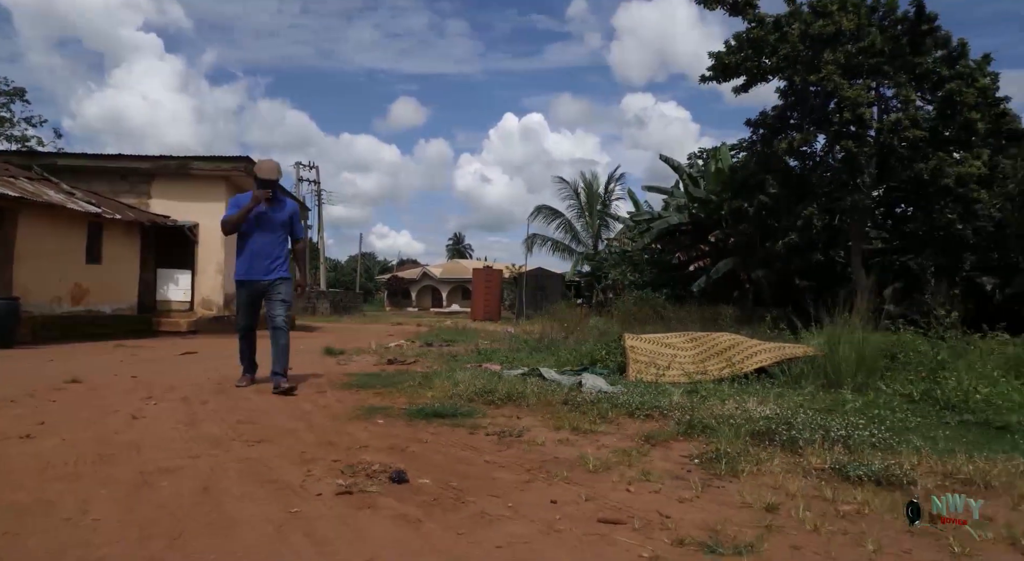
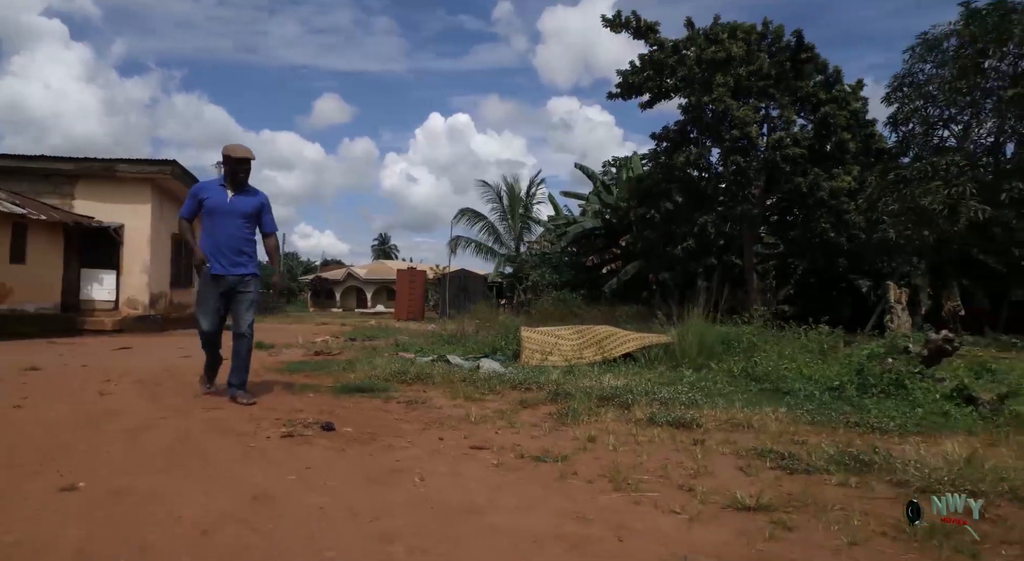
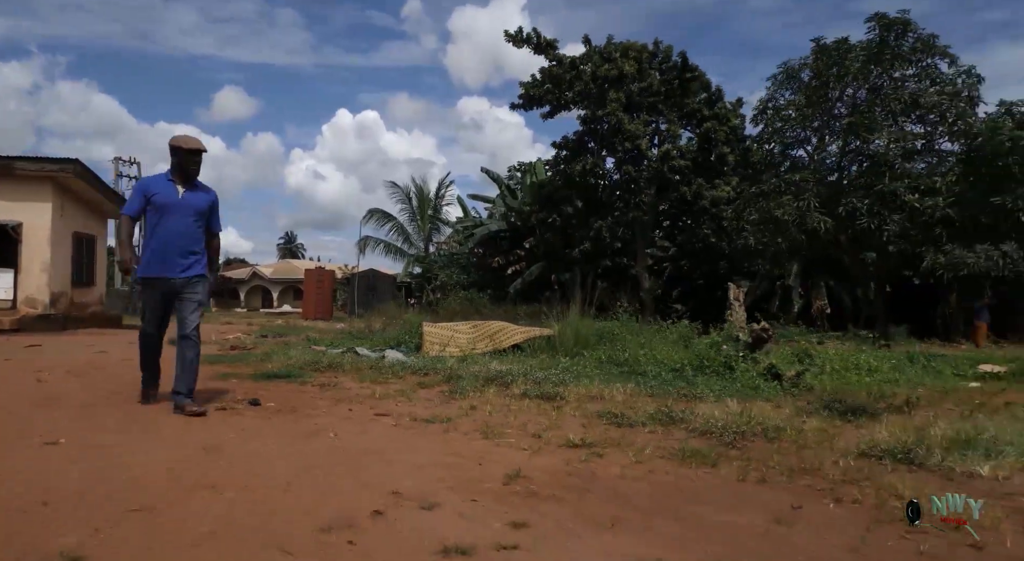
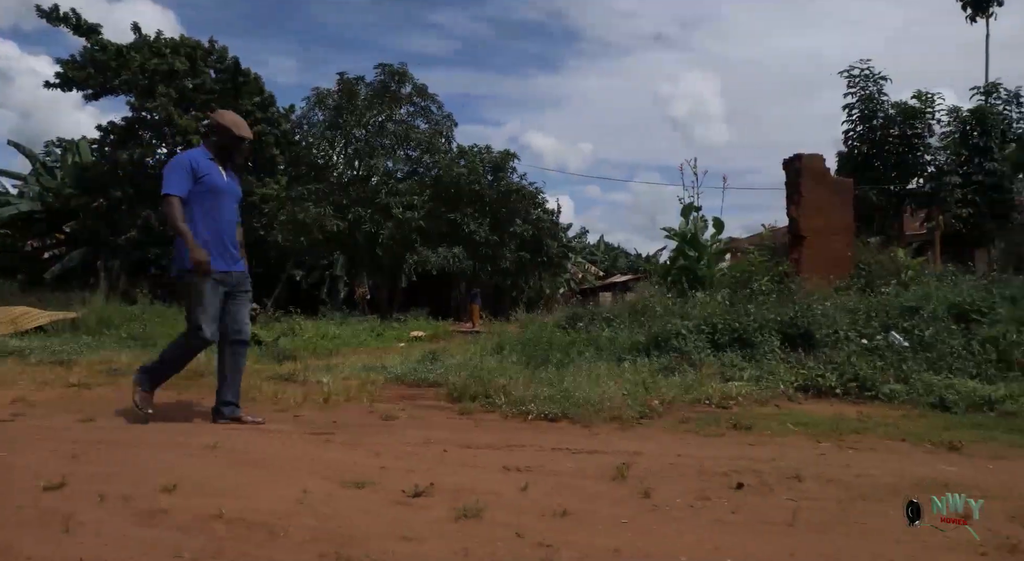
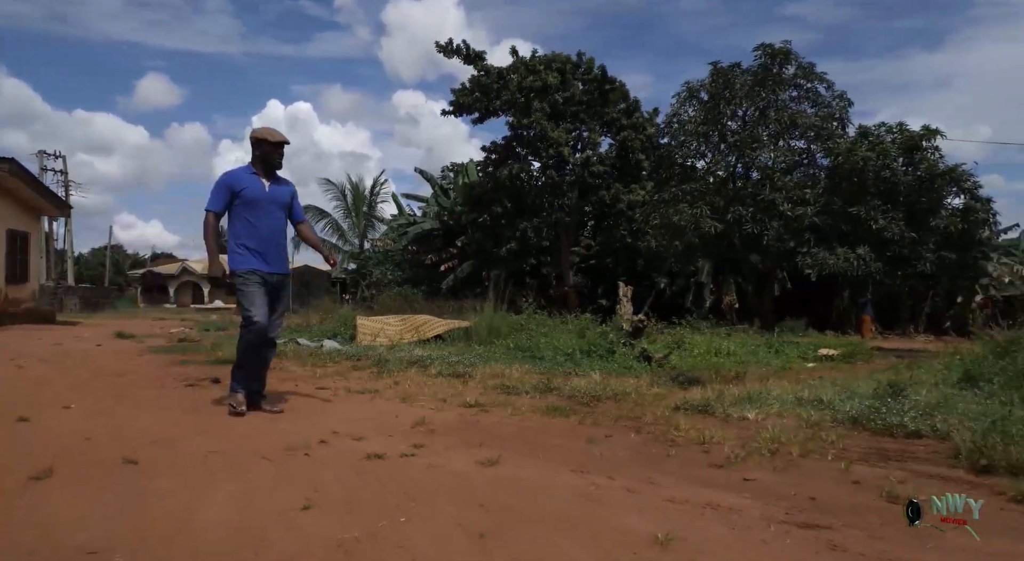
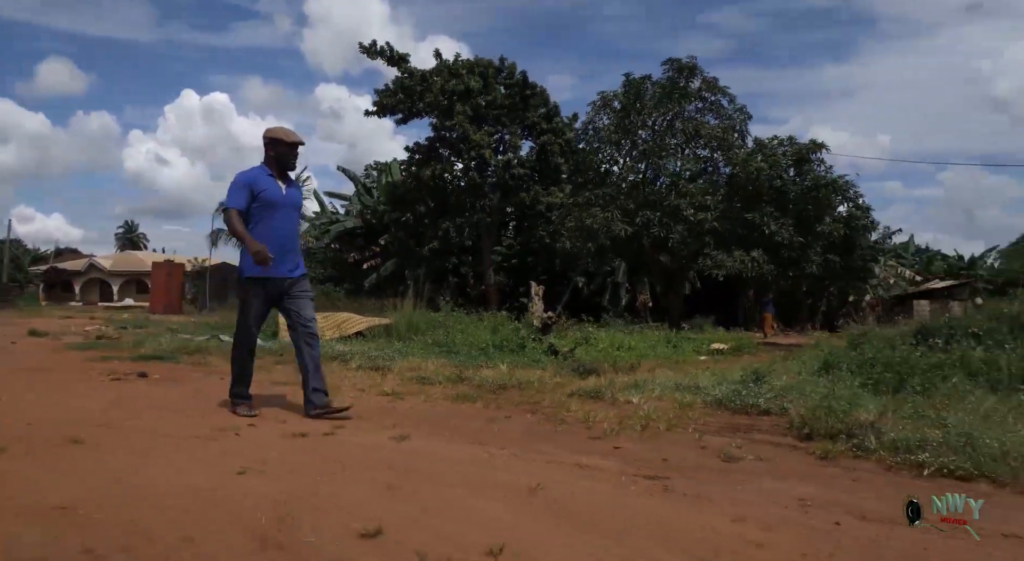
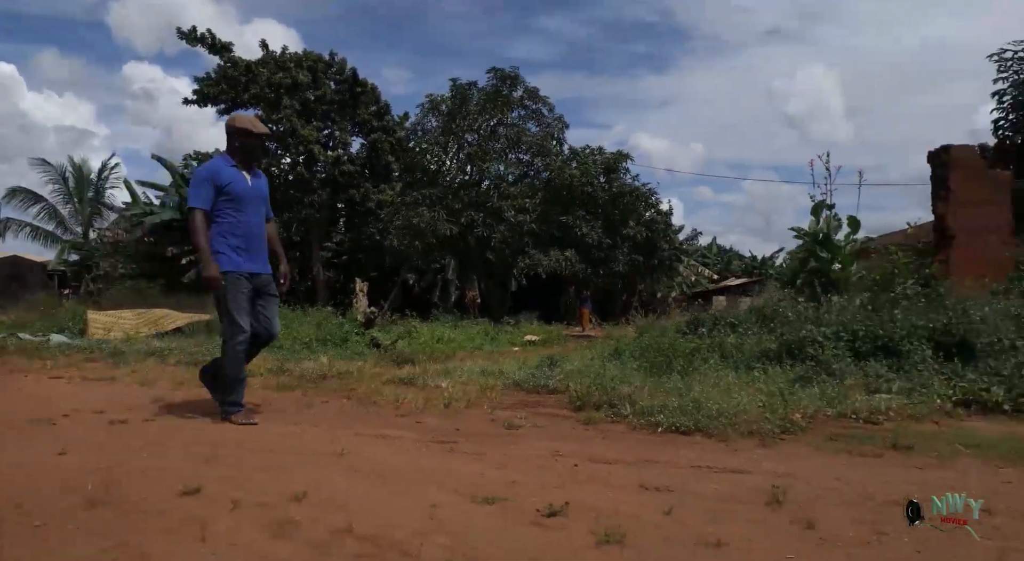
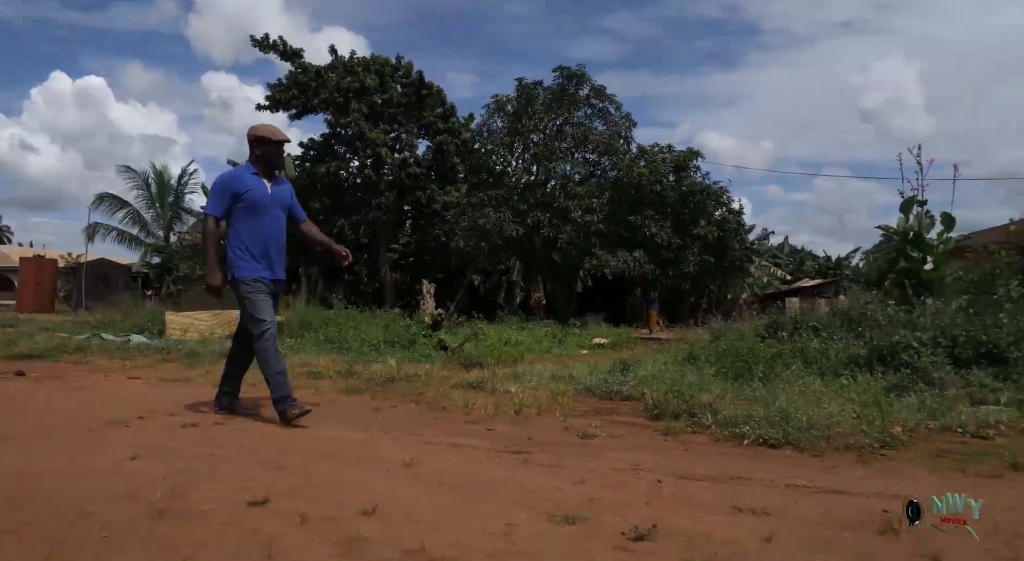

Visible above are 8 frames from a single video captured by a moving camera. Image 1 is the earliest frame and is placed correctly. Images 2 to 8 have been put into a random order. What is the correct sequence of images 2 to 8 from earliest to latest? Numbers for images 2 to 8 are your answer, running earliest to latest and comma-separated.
2, 3, 5, 6, 8, 7, 4
